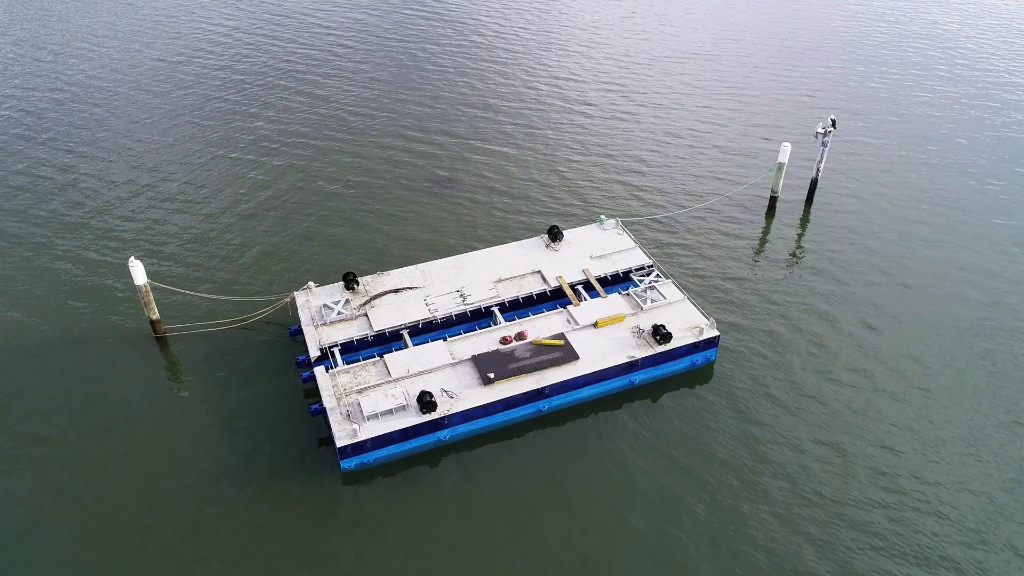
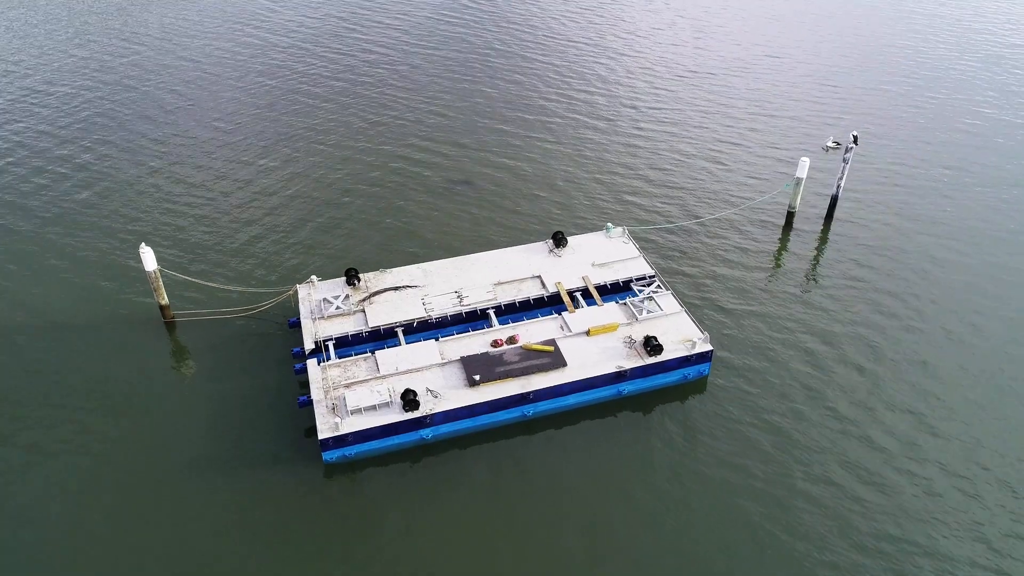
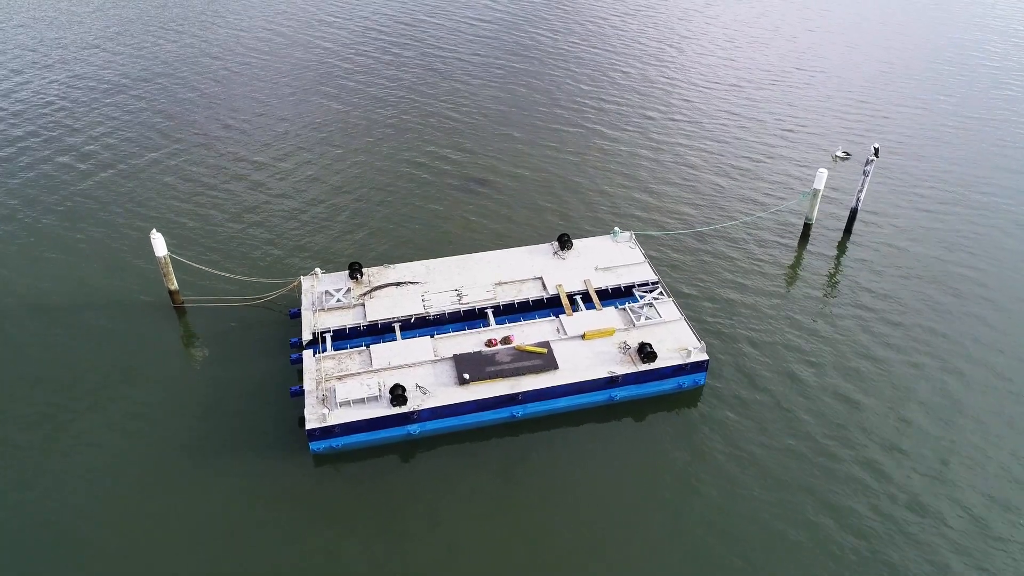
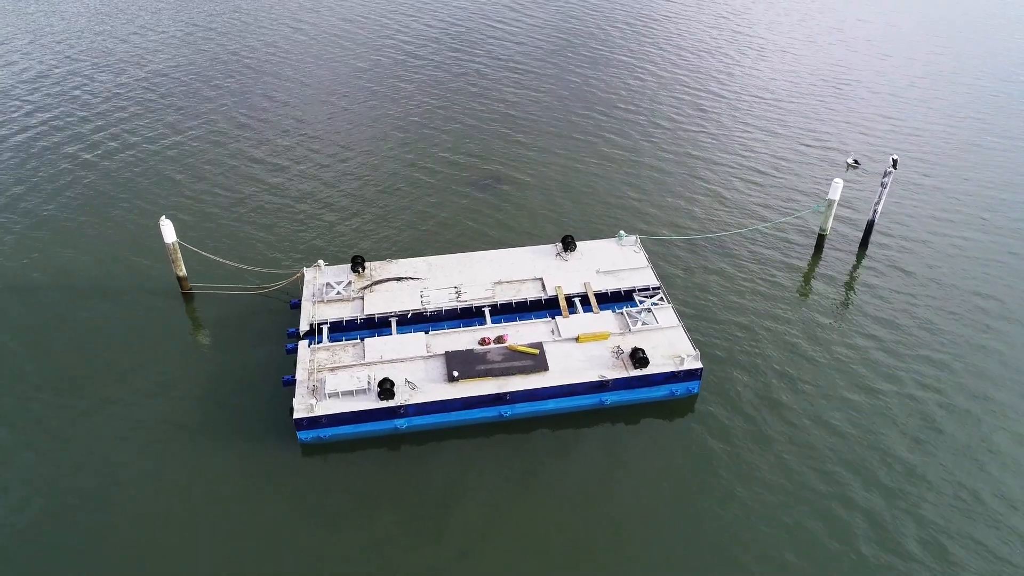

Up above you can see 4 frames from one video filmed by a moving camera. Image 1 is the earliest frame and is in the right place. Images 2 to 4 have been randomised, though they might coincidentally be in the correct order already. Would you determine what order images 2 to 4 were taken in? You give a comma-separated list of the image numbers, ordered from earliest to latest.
2, 3, 4
